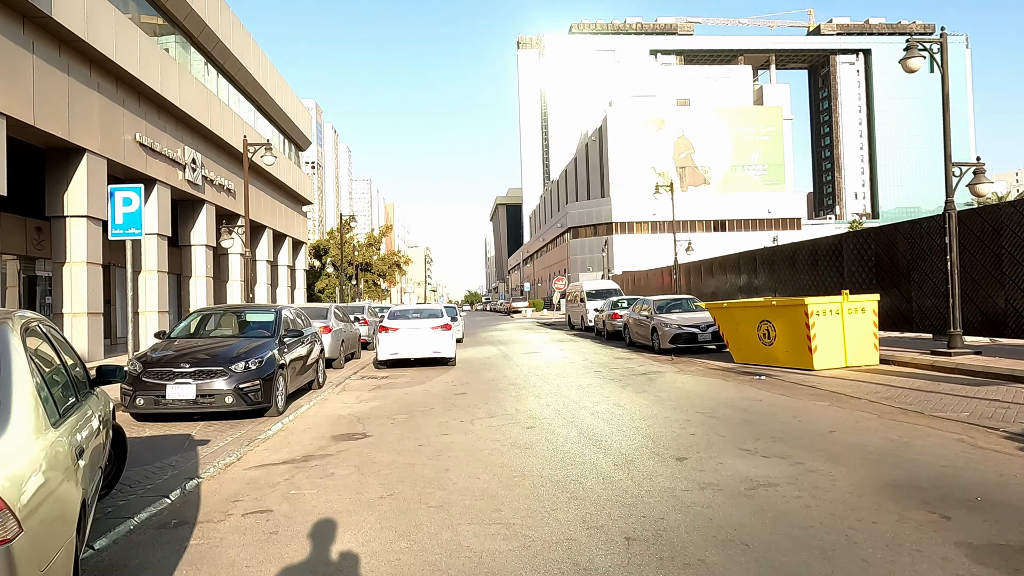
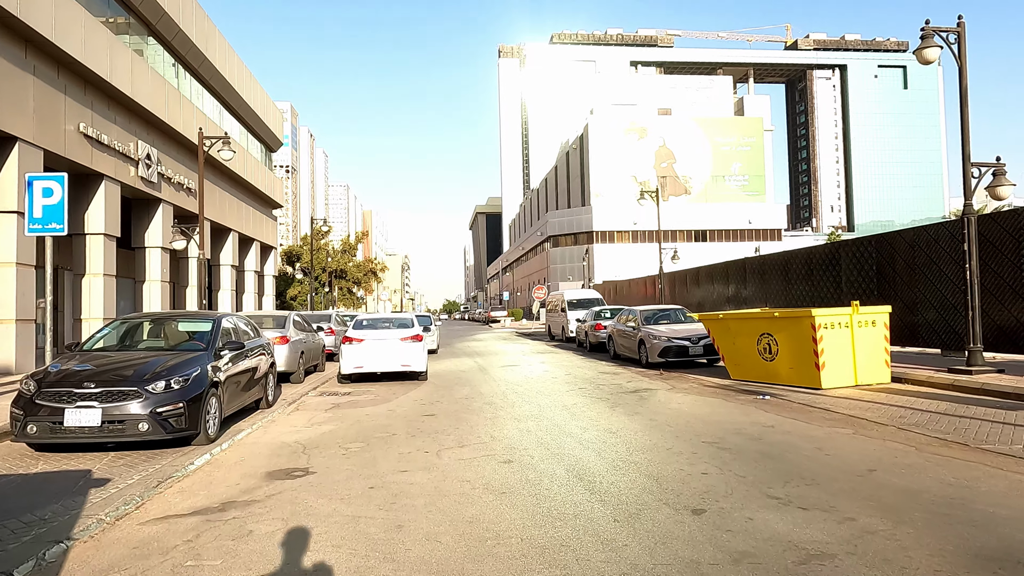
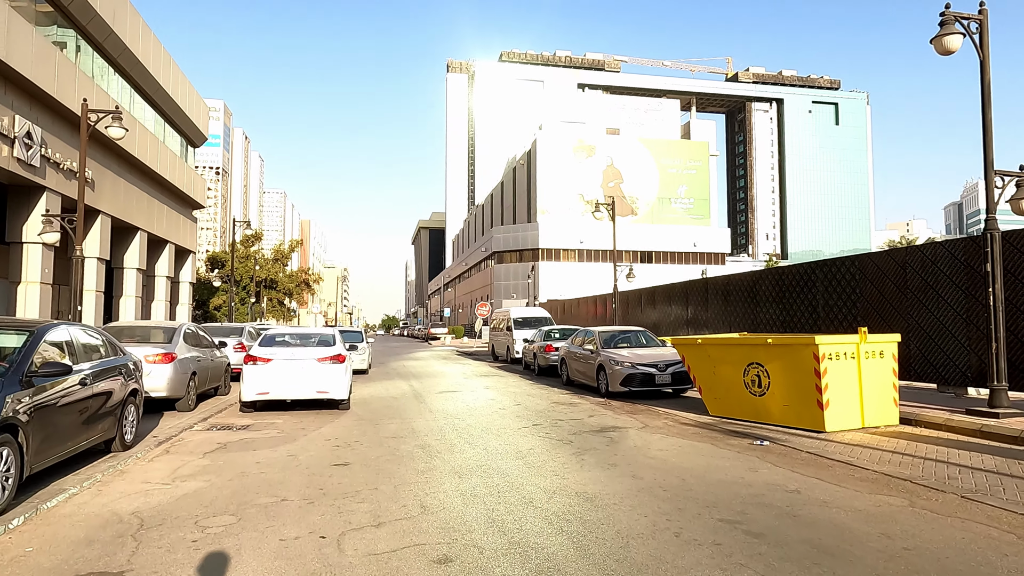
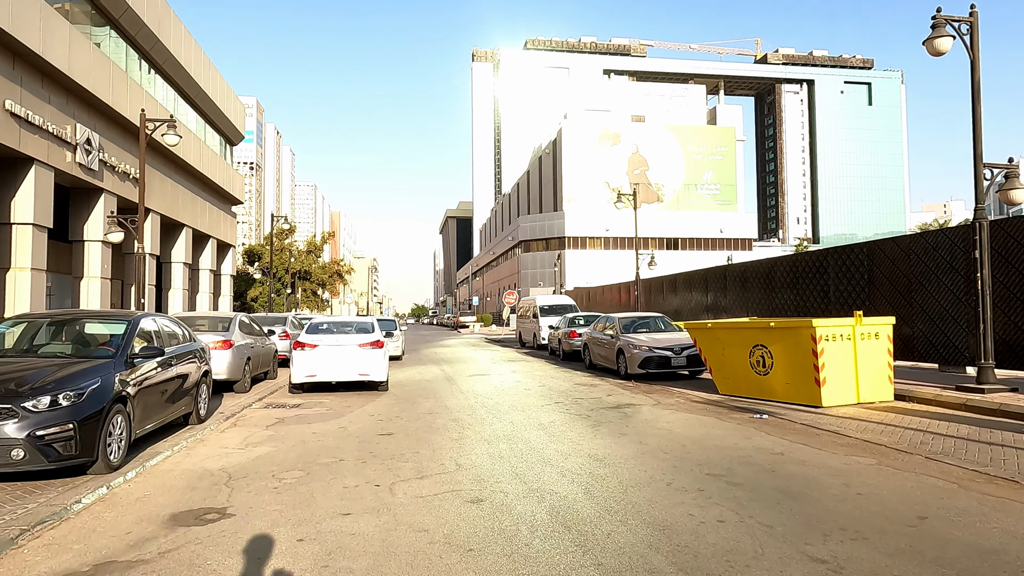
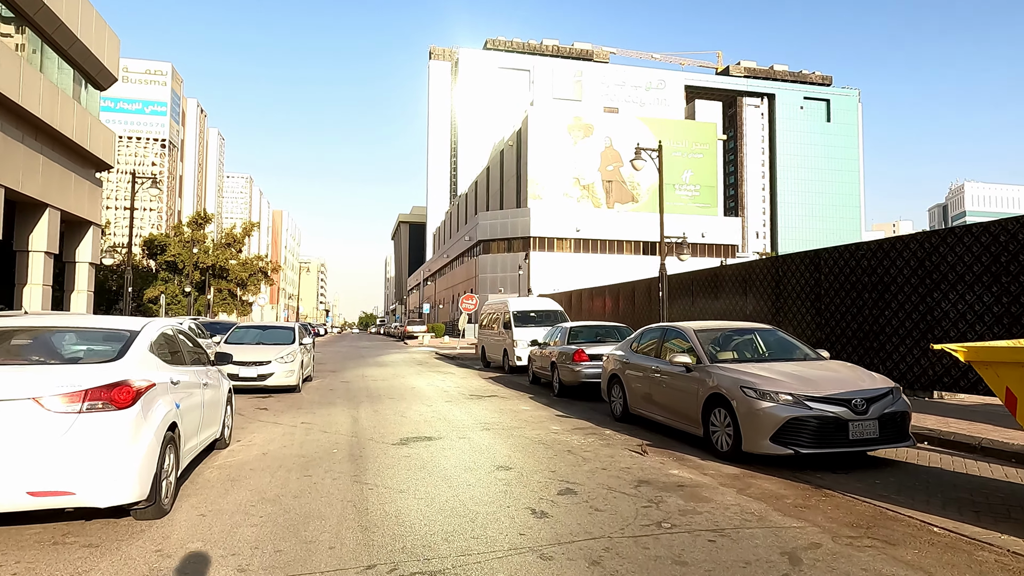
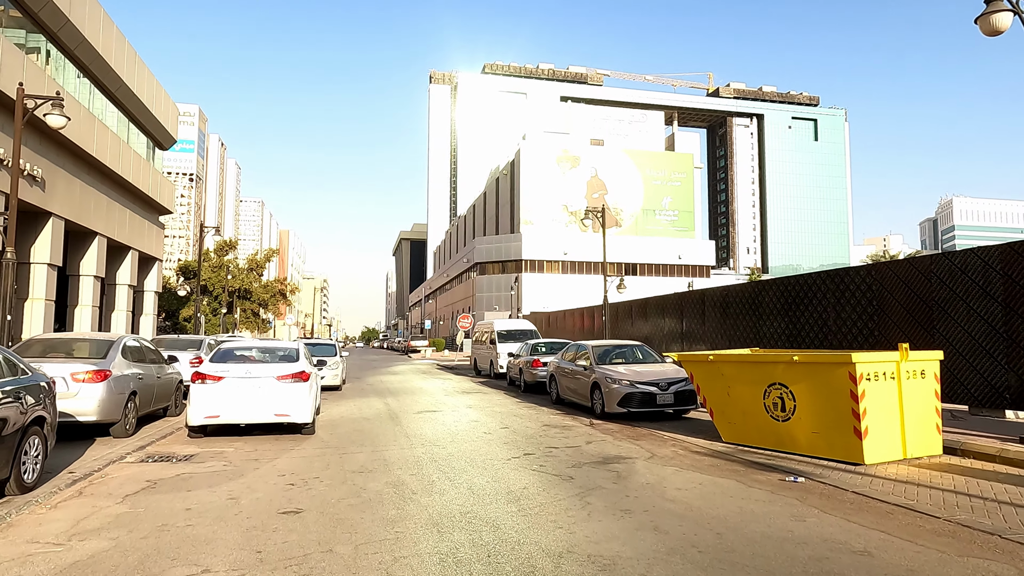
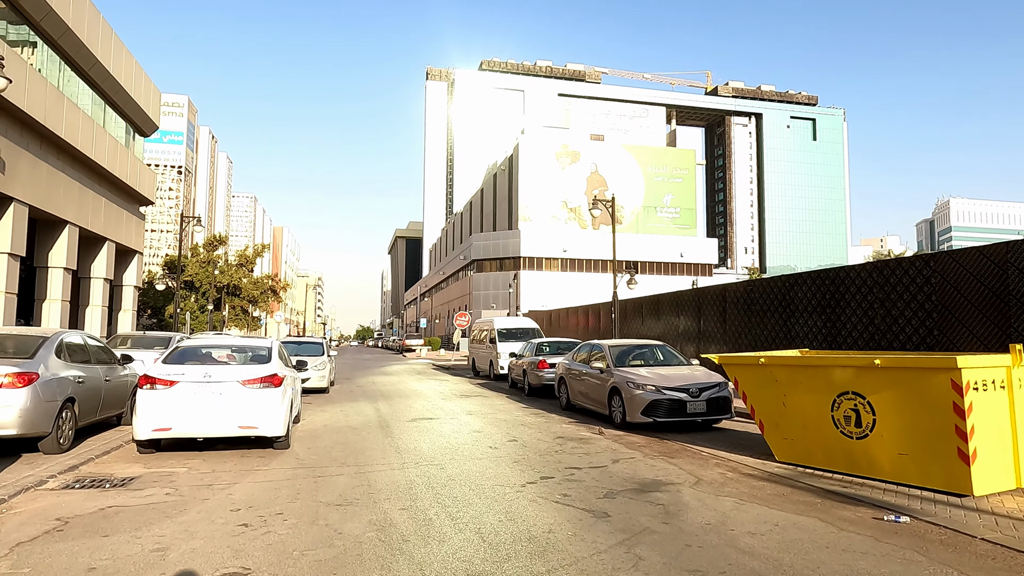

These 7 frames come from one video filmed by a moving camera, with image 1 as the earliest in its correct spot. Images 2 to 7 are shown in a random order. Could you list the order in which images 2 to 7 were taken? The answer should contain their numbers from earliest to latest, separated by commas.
2, 4, 3, 6, 7, 5
